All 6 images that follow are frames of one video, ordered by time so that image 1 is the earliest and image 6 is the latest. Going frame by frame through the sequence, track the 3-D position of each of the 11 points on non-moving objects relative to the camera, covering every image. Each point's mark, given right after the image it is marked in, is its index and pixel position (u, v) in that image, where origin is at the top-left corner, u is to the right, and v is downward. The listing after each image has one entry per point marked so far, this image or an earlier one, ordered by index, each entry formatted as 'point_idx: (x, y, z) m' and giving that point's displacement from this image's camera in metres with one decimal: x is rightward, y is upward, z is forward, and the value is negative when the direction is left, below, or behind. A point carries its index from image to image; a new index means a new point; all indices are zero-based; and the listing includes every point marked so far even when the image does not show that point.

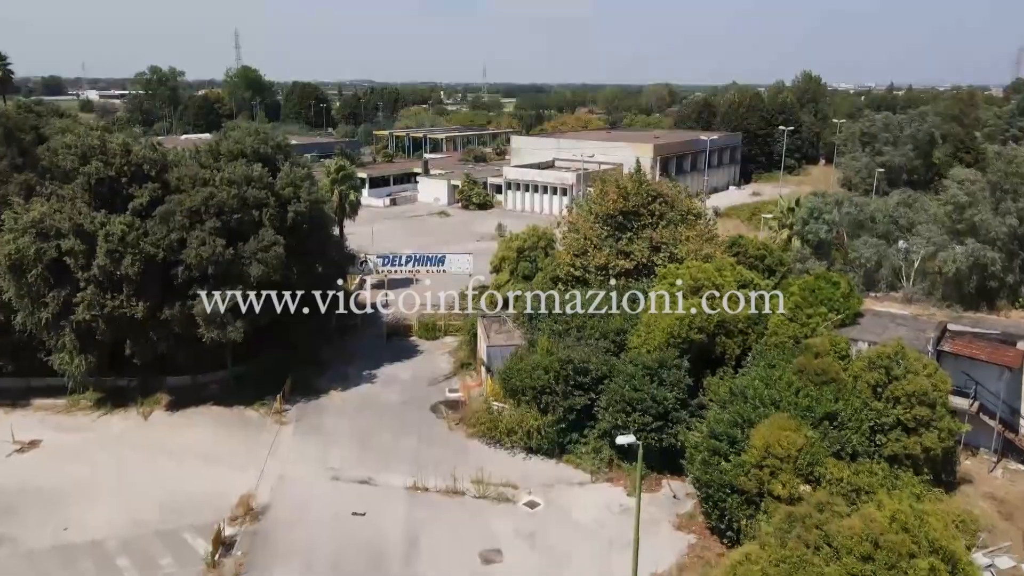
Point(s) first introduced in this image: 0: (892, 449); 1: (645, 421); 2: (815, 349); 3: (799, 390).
0: (+8.7, -3.7, +16.9) m
1: (+3.4, -3.4, +18.9) m
2: (+7.7, -1.6, +18.8) m
3: (+6.8, -2.5, +17.5) m
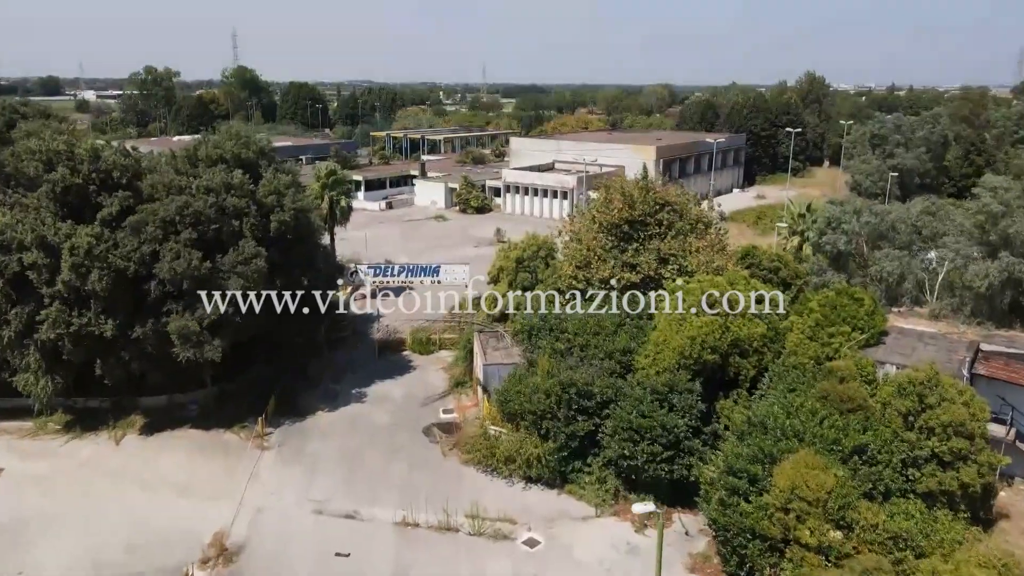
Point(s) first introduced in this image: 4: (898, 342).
0: (+8.6, -4.1, +15.4) m
1: (+3.4, -3.8, +17.4) m
2: (+7.7, -2.0, +17.3) m
3: (+6.8, -2.9, +16.0) m
4: (+10.1, -1.4, +19.4) m
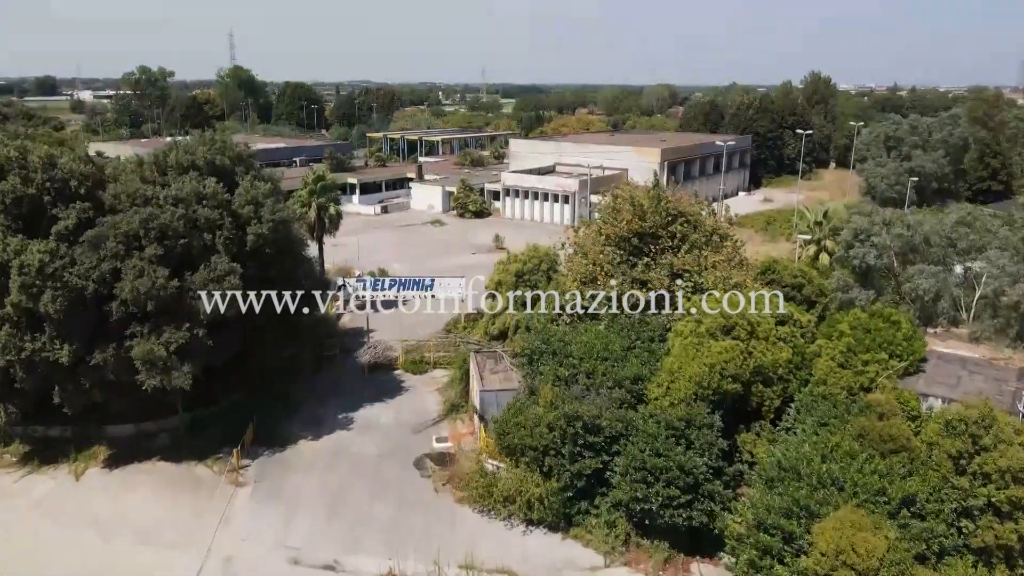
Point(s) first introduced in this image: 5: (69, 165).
0: (+8.6, -4.6, +13.5) m
1: (+3.4, -4.3, +15.6) m
2: (+7.7, -2.5, +15.5) m
3: (+6.8, -3.4, +14.2) m
4: (+10.1, -2.0, +17.5) m
5: (-11.0, +3.1, +18.4) m
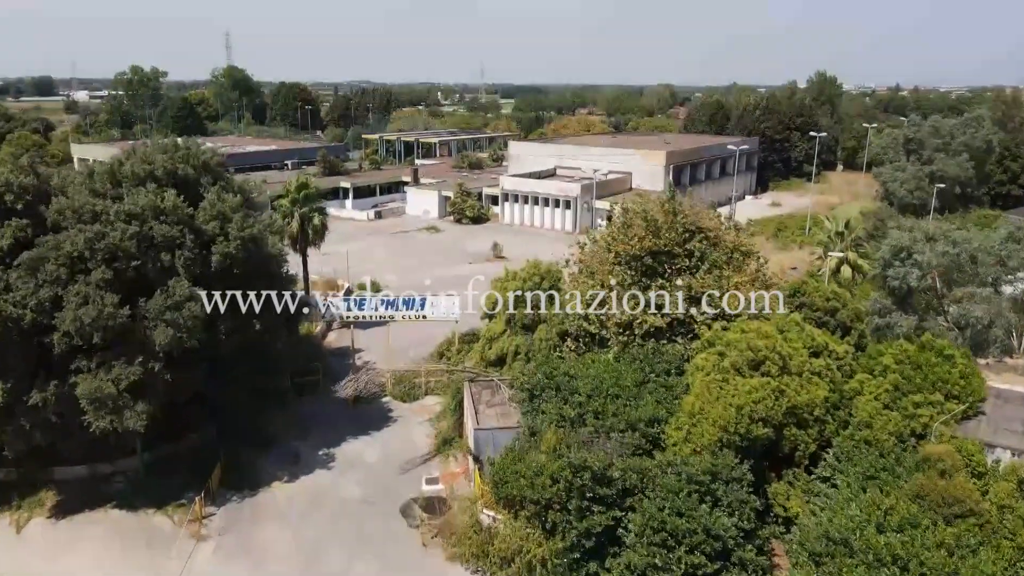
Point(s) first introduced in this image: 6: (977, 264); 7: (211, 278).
0: (+8.6, -5.2, +11.3) m
1: (+3.3, -5.0, +13.4) m
2: (+7.6, -3.1, +13.3) m
3: (+6.7, -4.0, +12.0) m
4: (+10.1, -2.6, +15.3) m
5: (-11.1, +2.5, +16.2) m
6: (+12.4, +0.6, +19.7) m
7: (-7.2, +0.3, +17.7) m
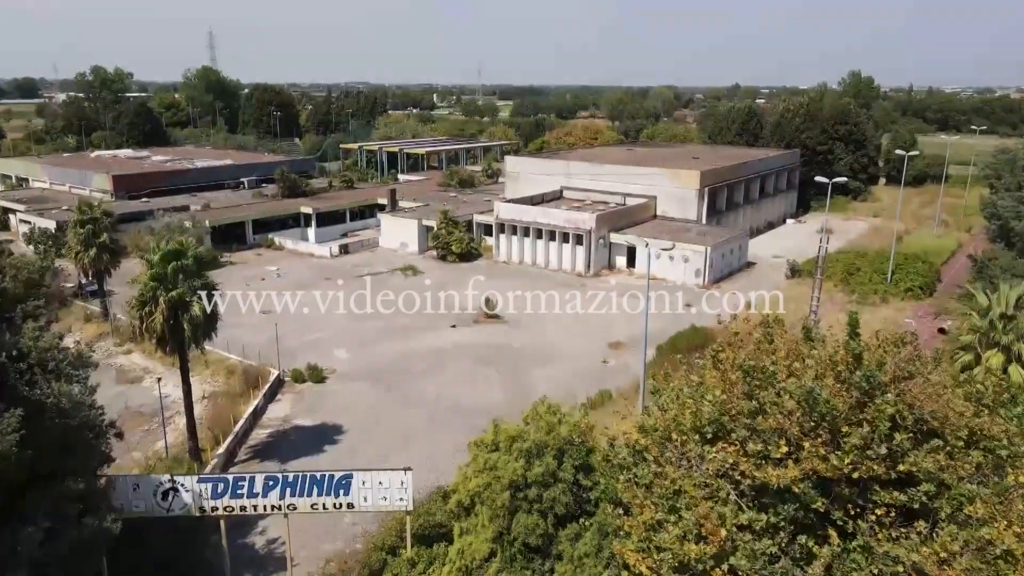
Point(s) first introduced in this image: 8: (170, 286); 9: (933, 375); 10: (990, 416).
0: (+8.5, -8.2, +1.1) m
1: (+3.2, -7.9, +3.1) m
2: (+7.5, -6.1, +3.0) m
3: (+6.6, -6.9, +1.7) m
4: (+10.0, -5.5, +5.1) m
5: (-11.2, -0.5, +6.0) m
6: (+12.3, -2.3, +9.5) m
7: (-7.3, -2.7, +7.5) m
8: (-7.9, 0.0, +17.3) m
9: (+5.2, -1.0, +9.3) m
10: (+5.9, -1.6, +9.4) m
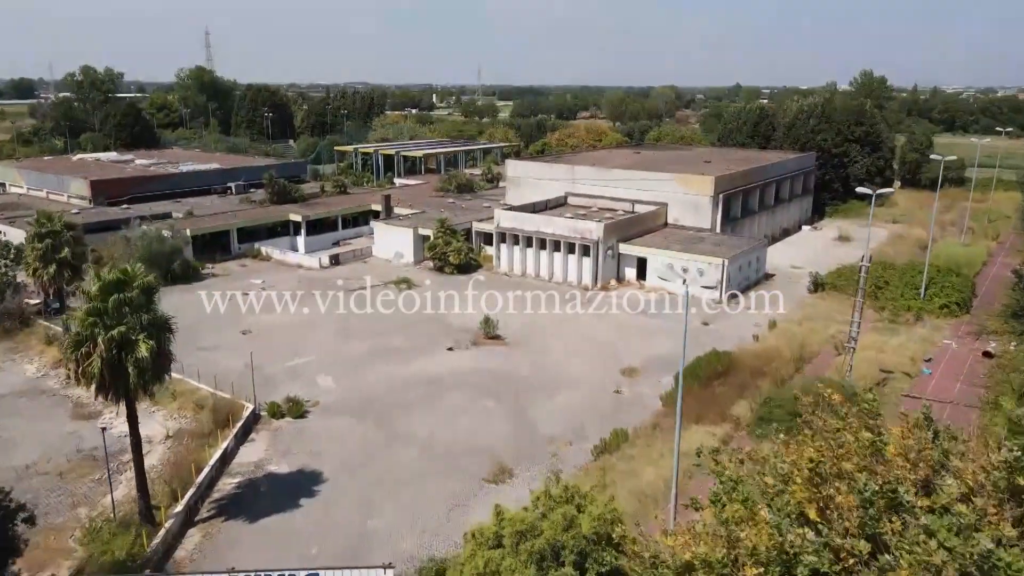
0: (+8.6, -8.9, -1.6) m
1: (+3.3, -8.6, +0.4) m
2: (+7.6, -6.8, +0.3) m
3: (+6.7, -7.7, -1.0) m
4: (+10.1, -6.2, +2.4) m
5: (-11.1, -1.2, +3.3) m
6: (+12.4, -3.0, +6.8) m
7: (-7.2, -3.4, +4.8) m
8: (-7.8, -0.7, +14.6) m
9: (+5.3, -1.8, +6.6) m
10: (+6.0, -2.3, +6.7) m
